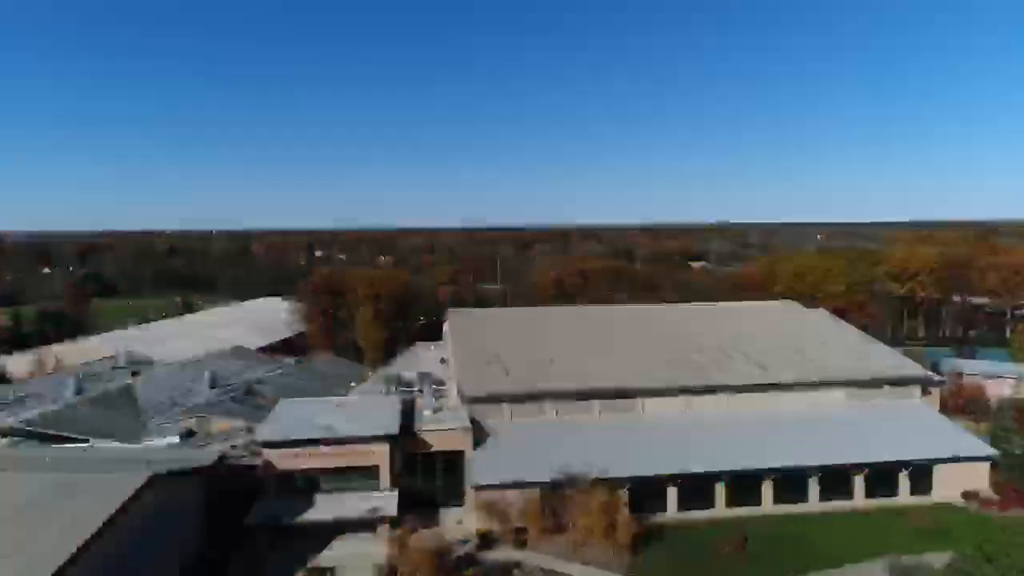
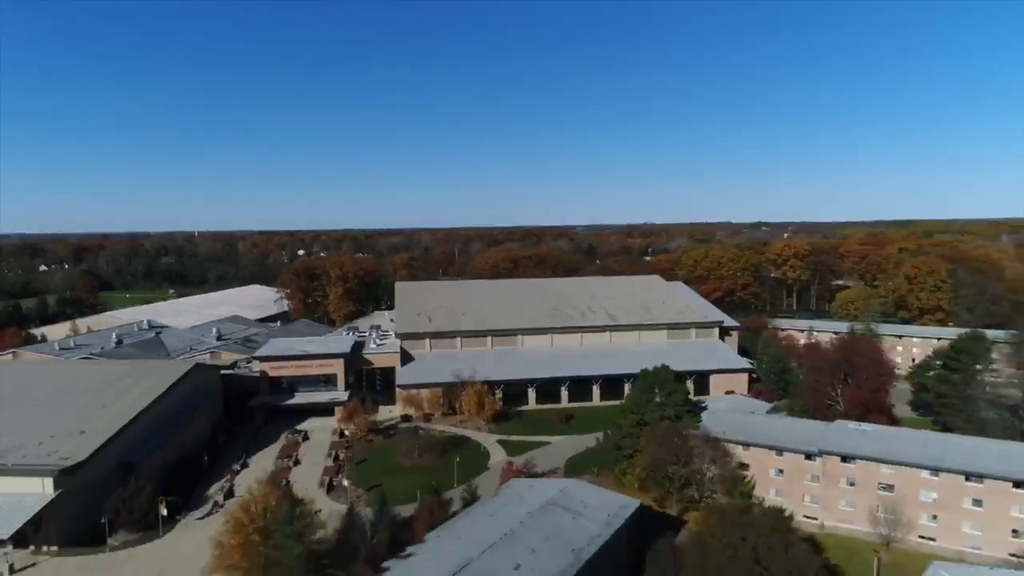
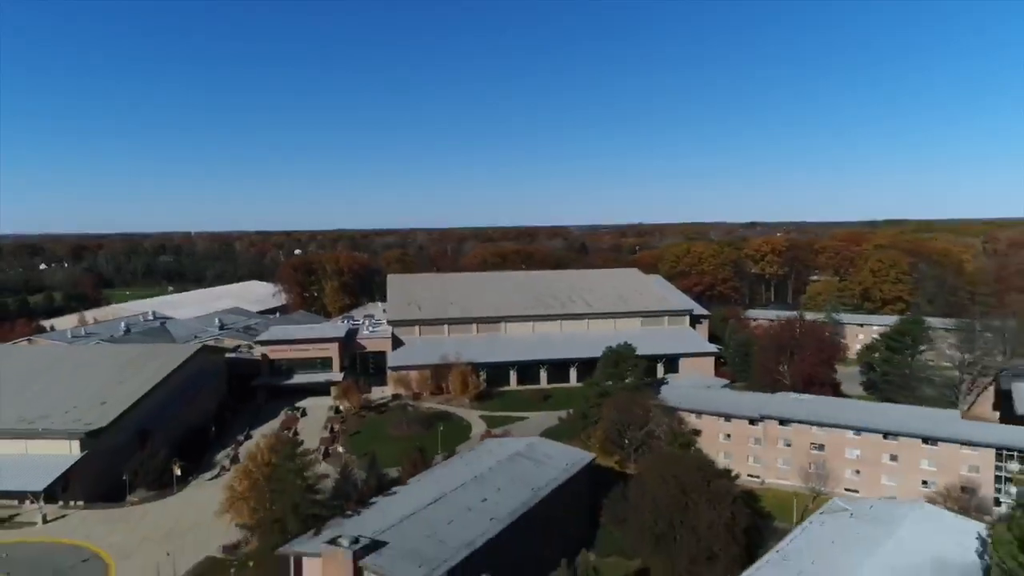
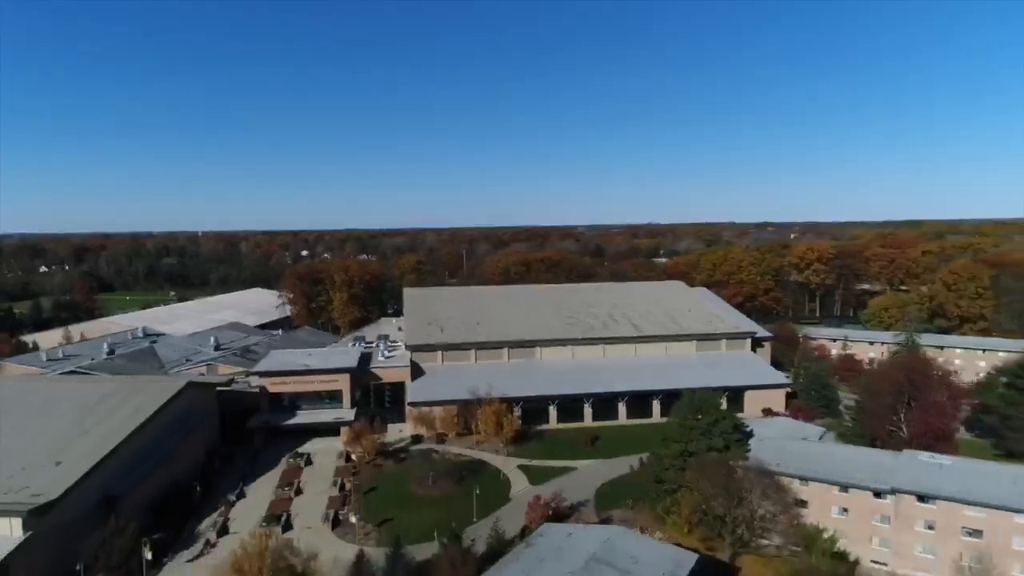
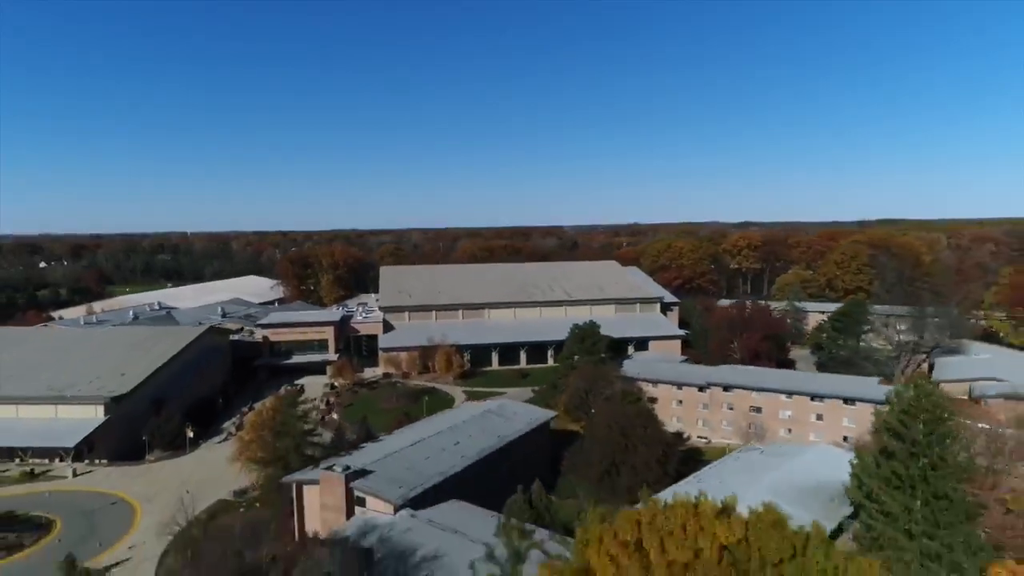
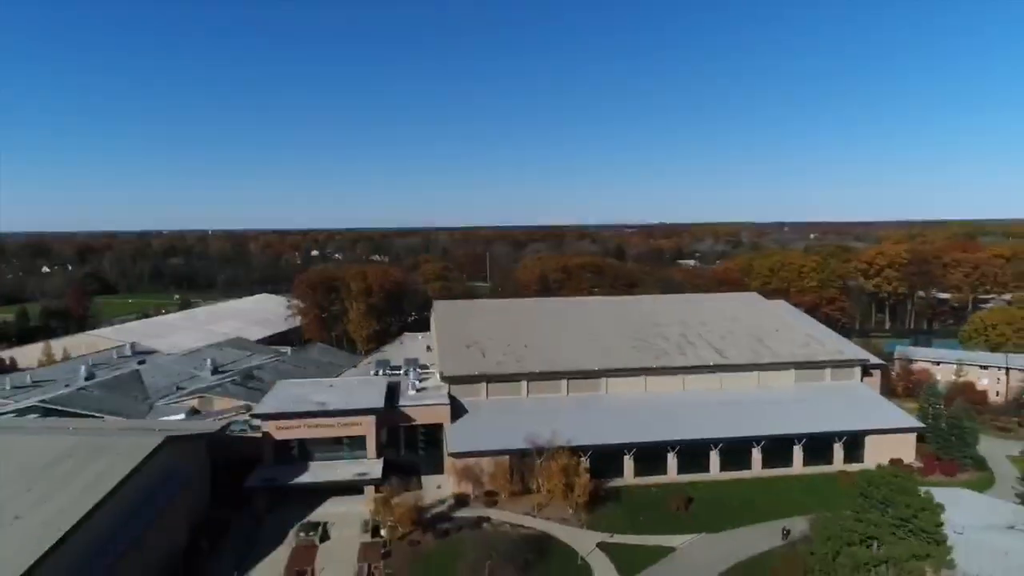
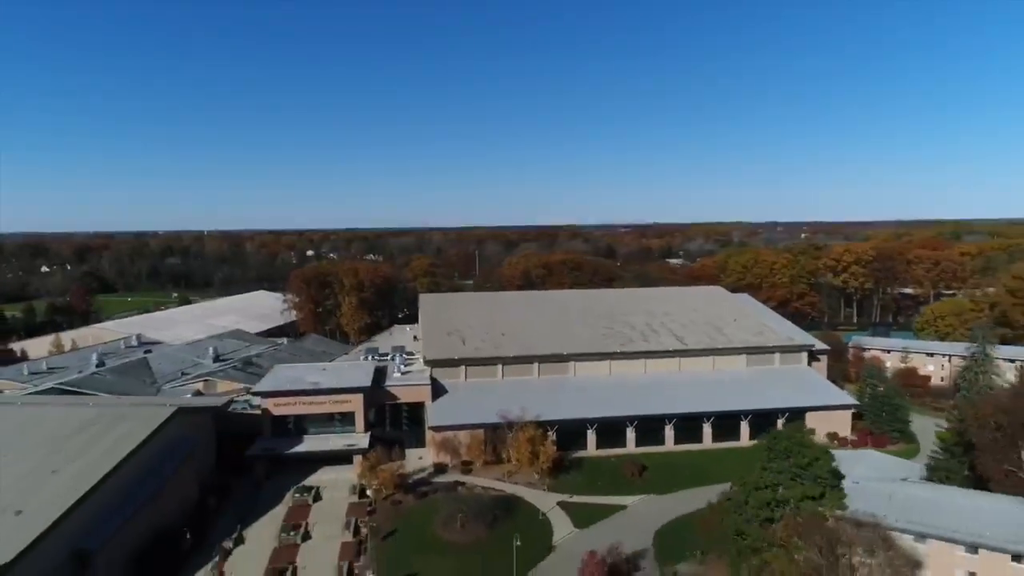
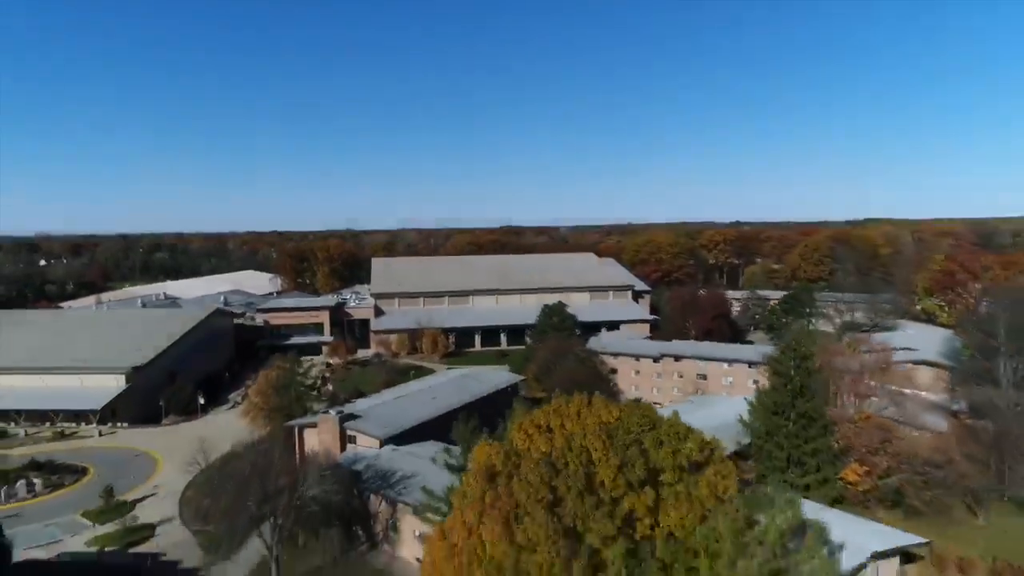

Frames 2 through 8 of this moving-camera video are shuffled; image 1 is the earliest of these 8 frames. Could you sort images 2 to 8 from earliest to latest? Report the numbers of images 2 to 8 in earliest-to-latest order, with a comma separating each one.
6, 7, 4, 2, 3, 5, 8
